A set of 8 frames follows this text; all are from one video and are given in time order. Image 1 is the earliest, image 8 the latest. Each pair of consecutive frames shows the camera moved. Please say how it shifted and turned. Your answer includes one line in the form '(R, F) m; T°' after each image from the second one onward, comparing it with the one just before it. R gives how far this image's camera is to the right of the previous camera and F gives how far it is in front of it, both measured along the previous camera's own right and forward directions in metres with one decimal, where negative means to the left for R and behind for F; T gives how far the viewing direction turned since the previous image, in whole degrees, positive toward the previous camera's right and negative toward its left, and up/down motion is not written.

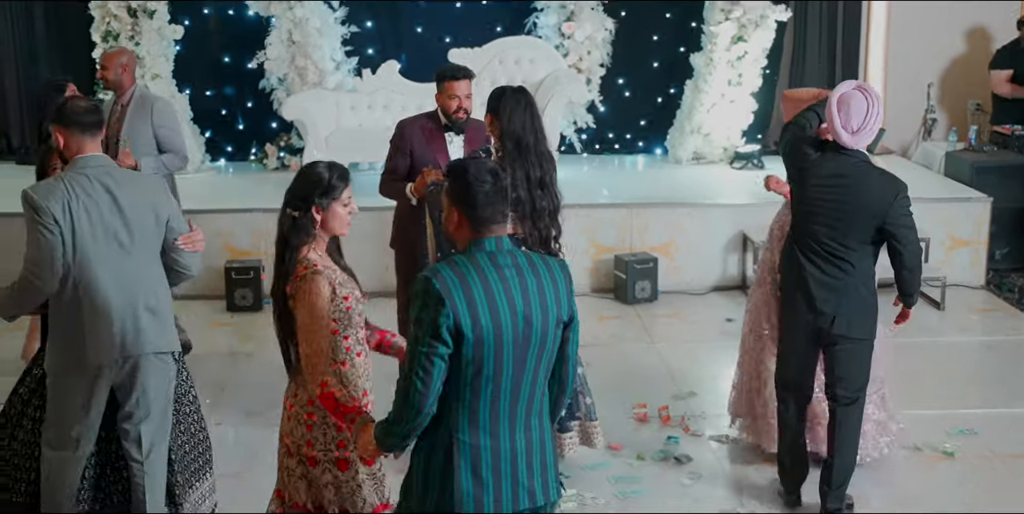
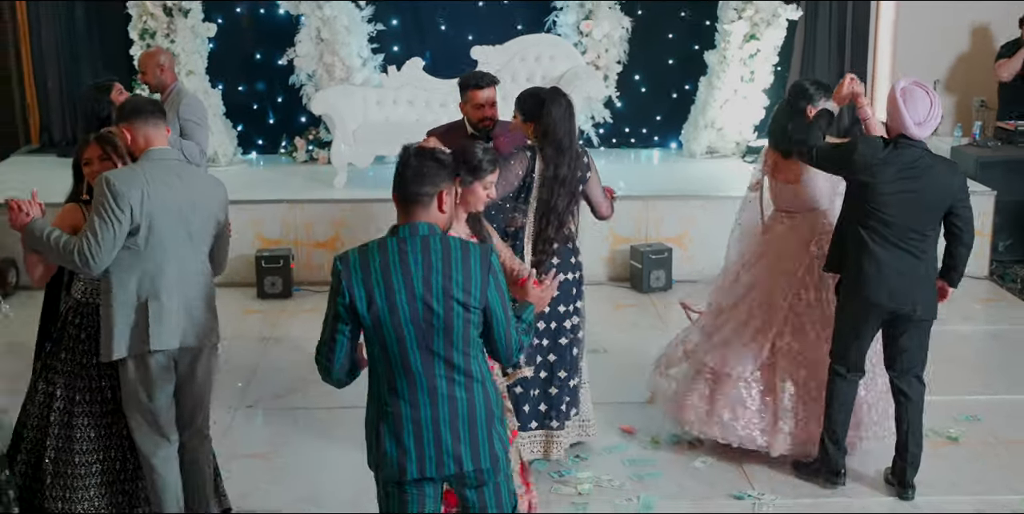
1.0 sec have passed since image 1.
(0.0, -0.2) m; -1°
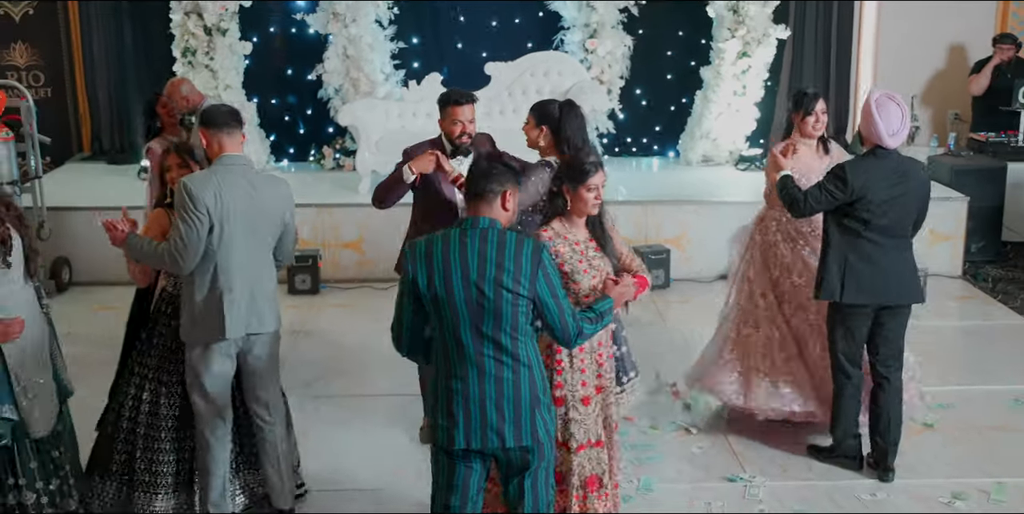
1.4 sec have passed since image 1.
(0.0, -0.5) m; -1°
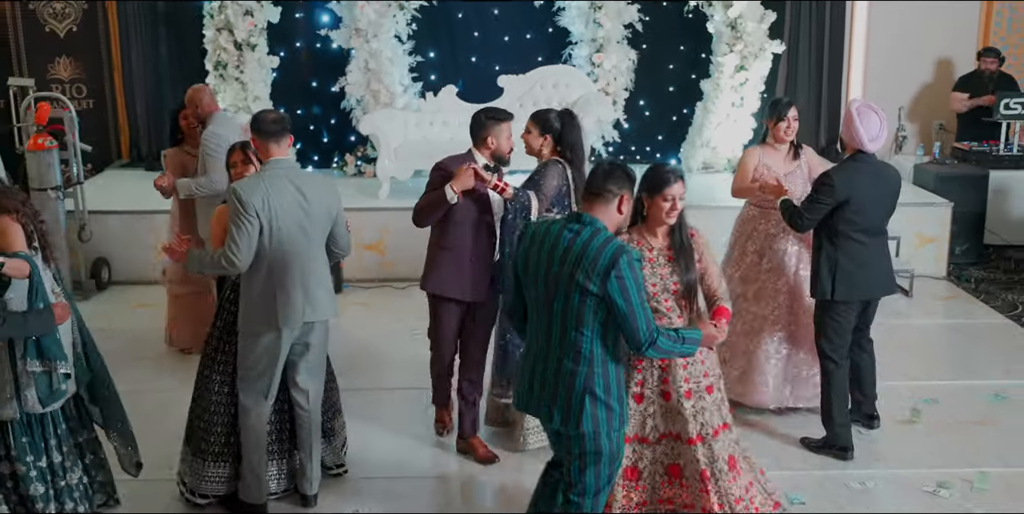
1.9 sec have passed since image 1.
(0.0, -0.4) m; -1°
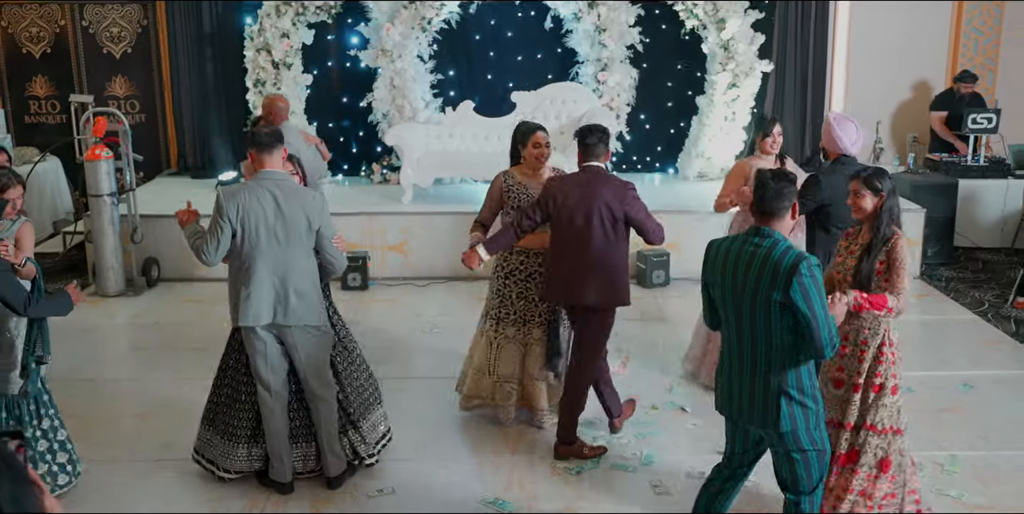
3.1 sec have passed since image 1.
(0.0, -0.6) m; -1°
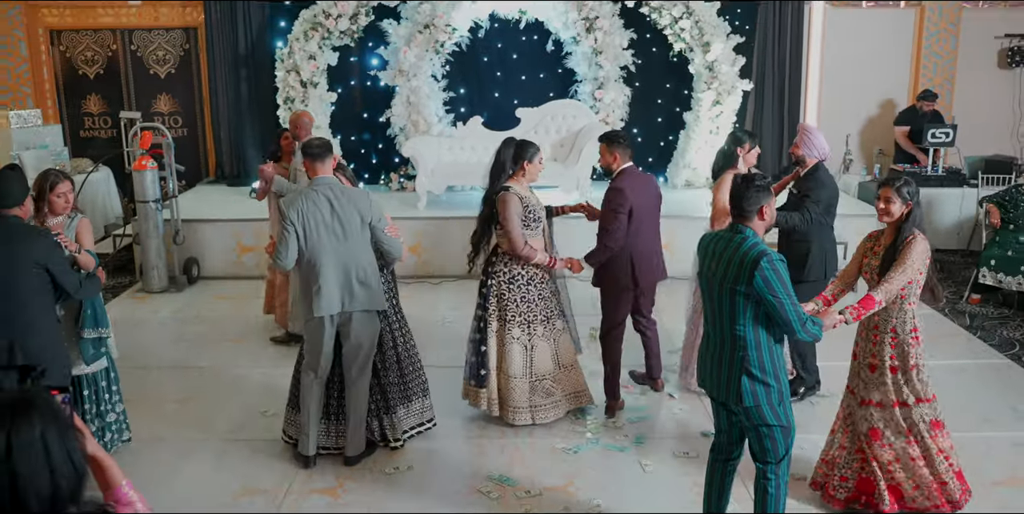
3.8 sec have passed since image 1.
(+0.1, -0.7) m; -1°
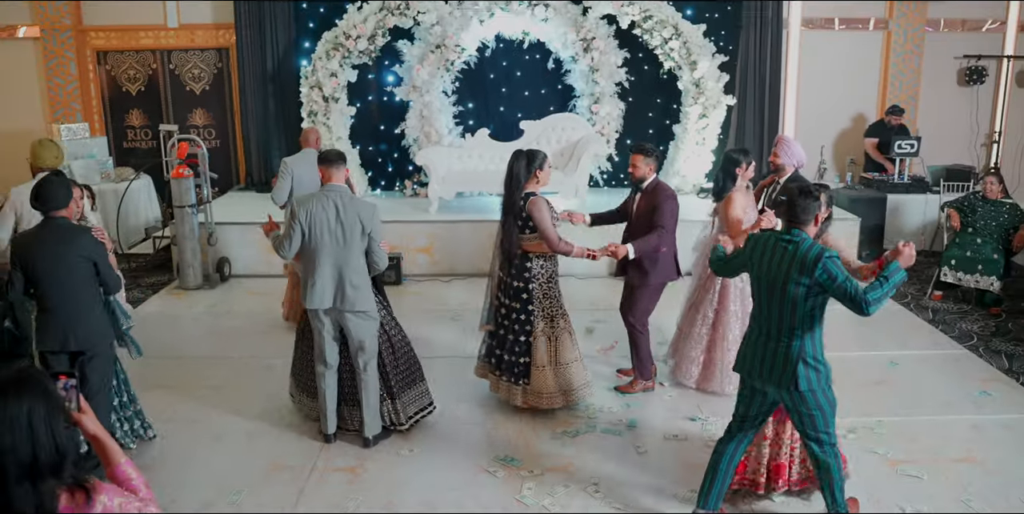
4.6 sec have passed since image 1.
(0.0, -0.7) m; 0°
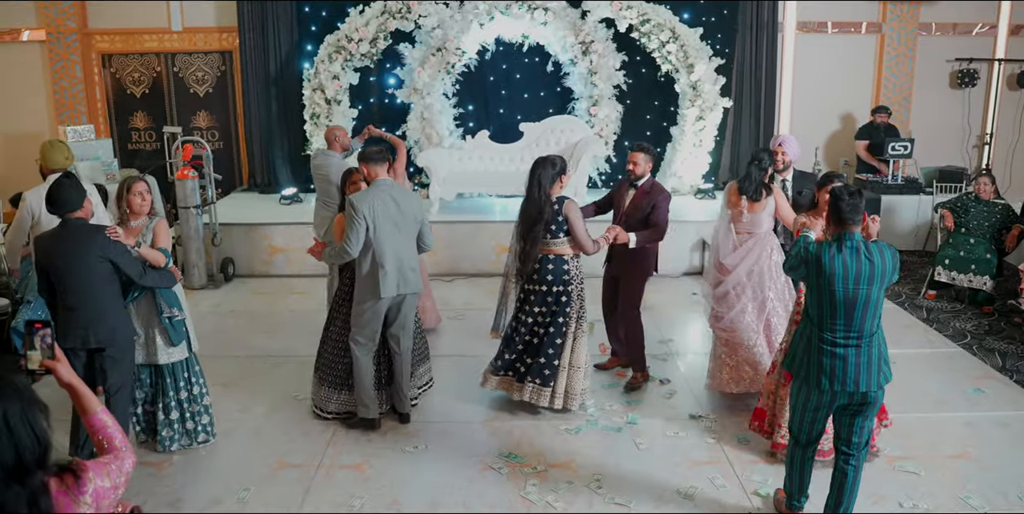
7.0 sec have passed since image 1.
(-0.1, -0.1) m; +1°
